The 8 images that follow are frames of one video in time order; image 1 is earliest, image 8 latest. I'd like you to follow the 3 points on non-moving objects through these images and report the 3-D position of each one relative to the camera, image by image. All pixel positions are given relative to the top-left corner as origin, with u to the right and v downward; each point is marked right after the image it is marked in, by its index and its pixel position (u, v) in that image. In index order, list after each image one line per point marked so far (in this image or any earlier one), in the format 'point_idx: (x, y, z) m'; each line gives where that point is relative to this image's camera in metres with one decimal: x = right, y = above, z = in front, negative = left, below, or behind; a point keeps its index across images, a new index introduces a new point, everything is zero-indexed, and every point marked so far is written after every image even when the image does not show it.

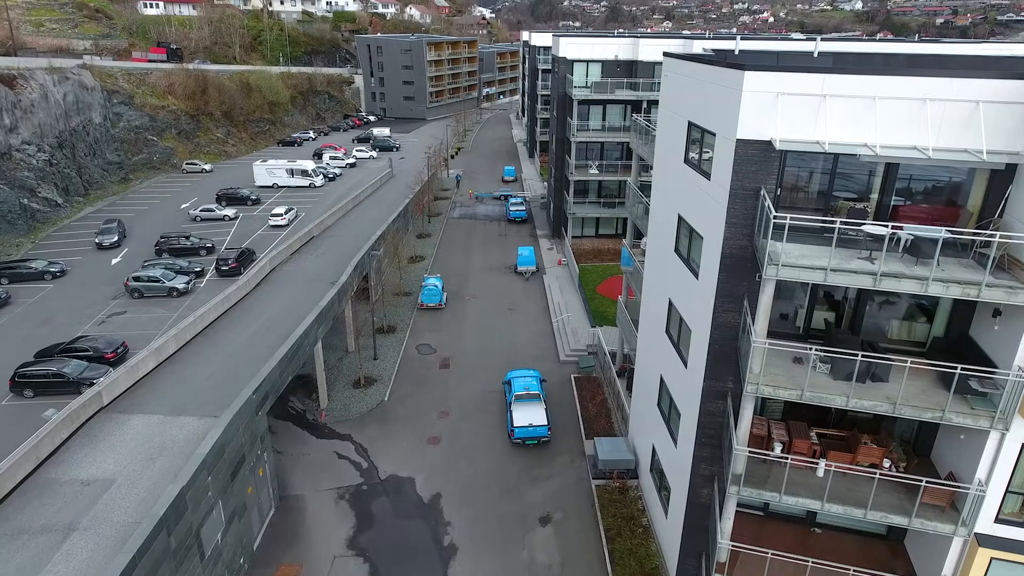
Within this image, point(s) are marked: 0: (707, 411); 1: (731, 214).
0: (+4.8, -3.0, +15.7) m
1: (+4.8, +1.6, +14.0) m
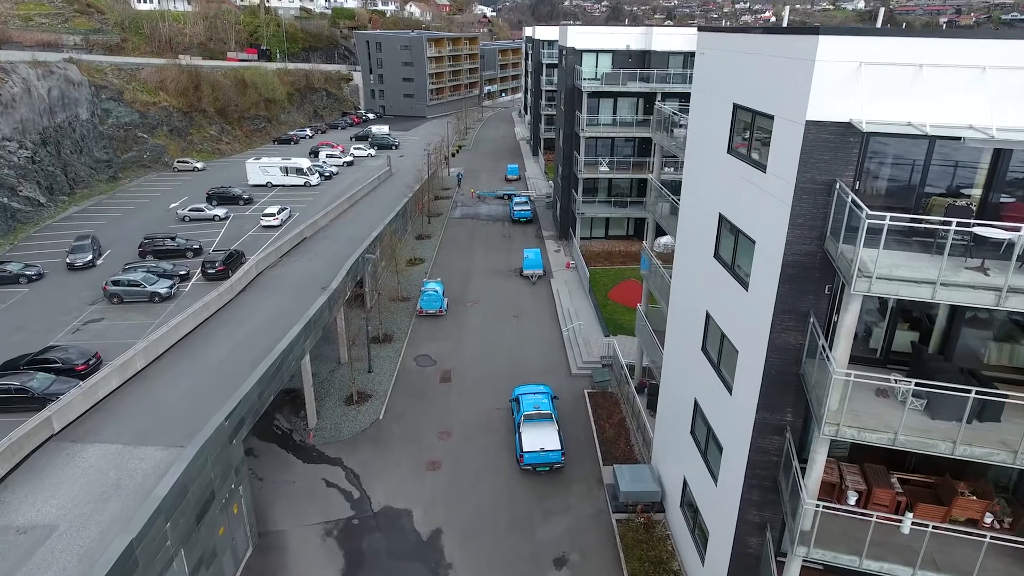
0: (+5.1, -3.3, +13.1) m
1: (+5.1, +1.4, +11.4) m
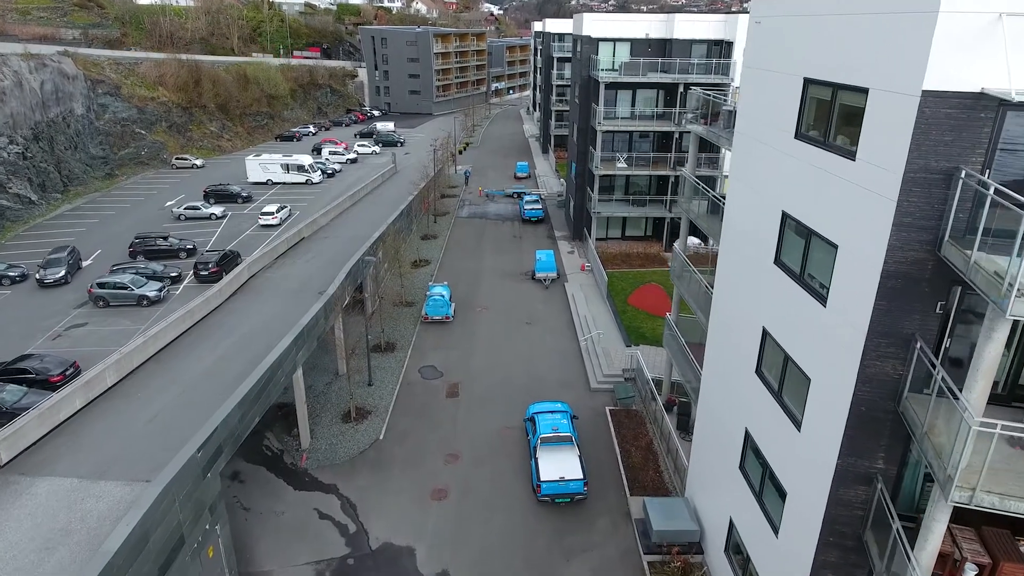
0: (+5.5, -3.5, +10.7) m
1: (+5.5, +1.1, +9.0) m
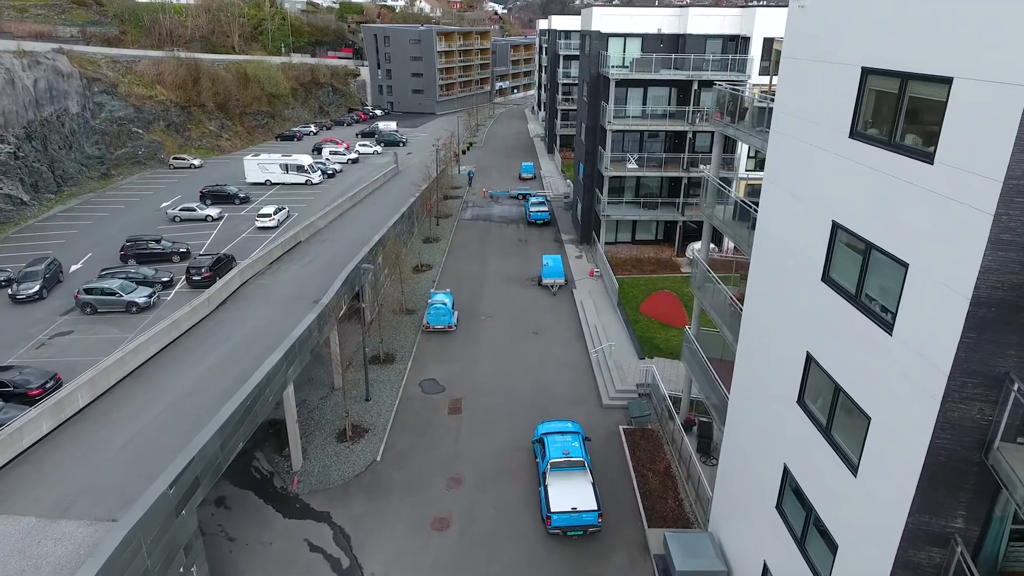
0: (+5.6, -3.9, +9.1) m
1: (+5.6, +0.7, +7.4) m
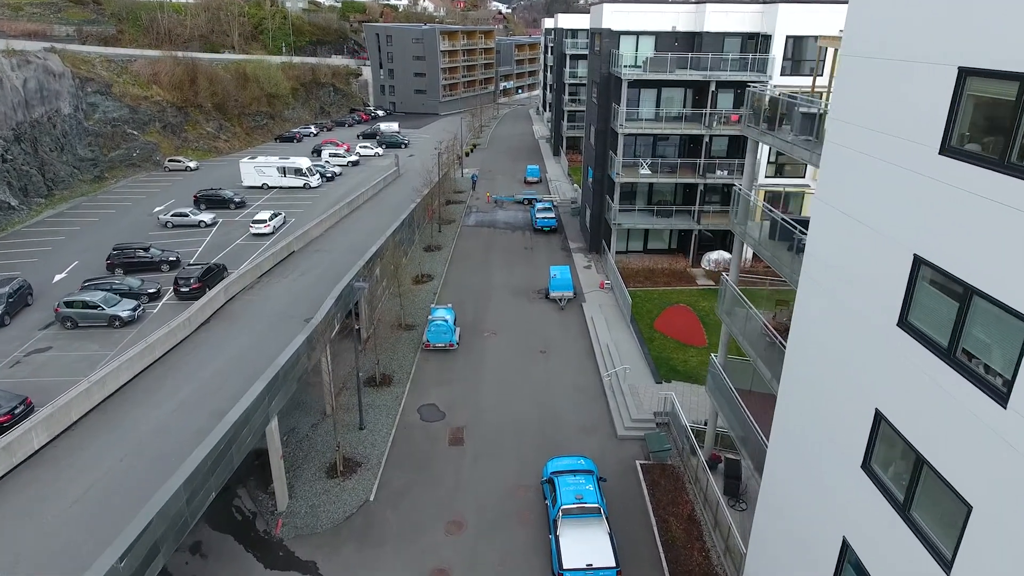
0: (+5.8, -4.6, +7.1) m
1: (+5.8, +0.1, +5.4) m
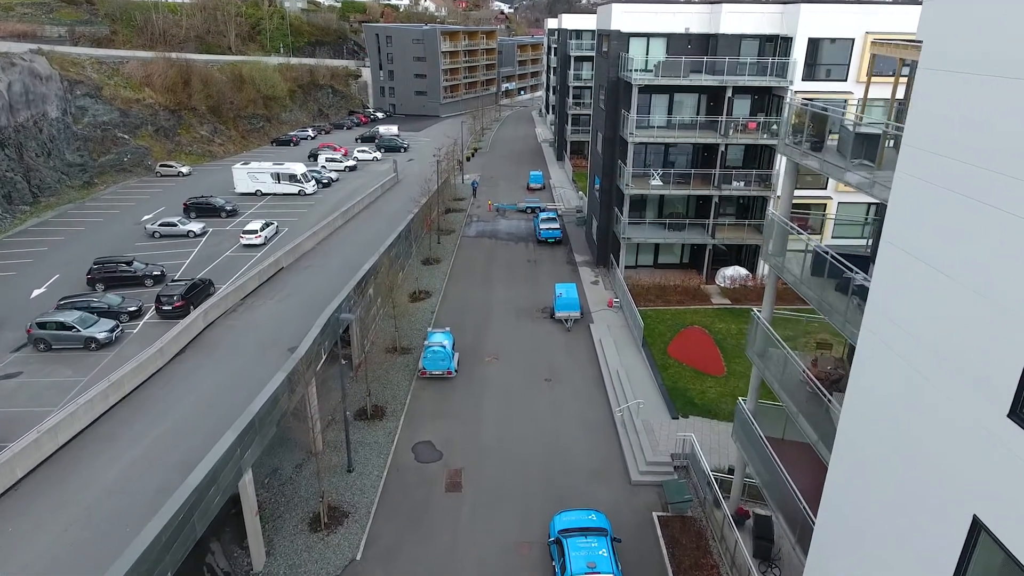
0: (+5.8, -5.5, +5.1) m
1: (+5.8, -0.9, +3.4) m
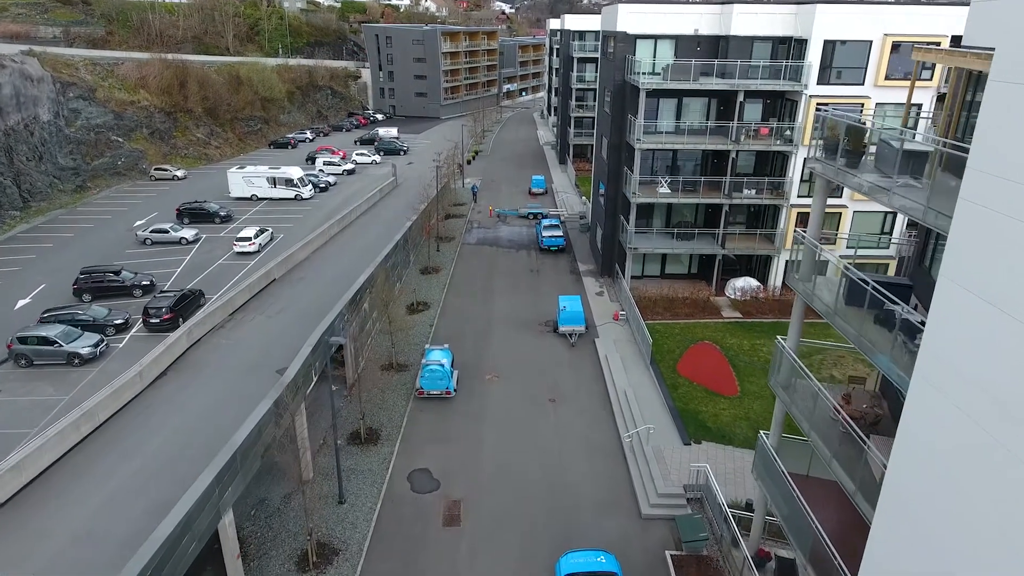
0: (+5.9, -6.1, +3.8) m
1: (+5.9, -1.4, +2.1) m
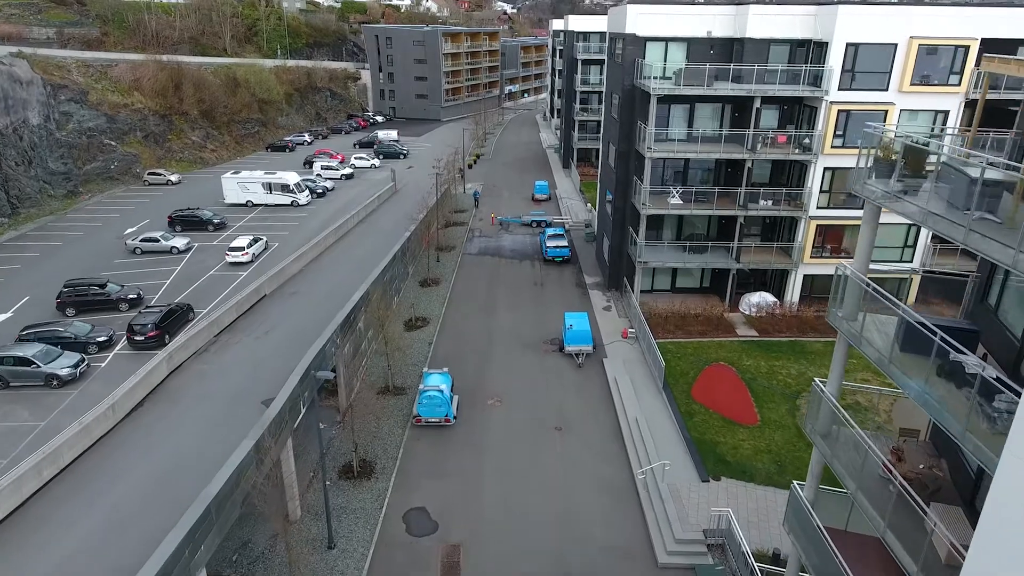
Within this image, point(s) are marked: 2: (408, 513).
0: (+5.9, -6.8, +2.3) m
1: (+6.0, -2.2, +0.6) m
2: (-3.1, -6.5, +18.7) m
